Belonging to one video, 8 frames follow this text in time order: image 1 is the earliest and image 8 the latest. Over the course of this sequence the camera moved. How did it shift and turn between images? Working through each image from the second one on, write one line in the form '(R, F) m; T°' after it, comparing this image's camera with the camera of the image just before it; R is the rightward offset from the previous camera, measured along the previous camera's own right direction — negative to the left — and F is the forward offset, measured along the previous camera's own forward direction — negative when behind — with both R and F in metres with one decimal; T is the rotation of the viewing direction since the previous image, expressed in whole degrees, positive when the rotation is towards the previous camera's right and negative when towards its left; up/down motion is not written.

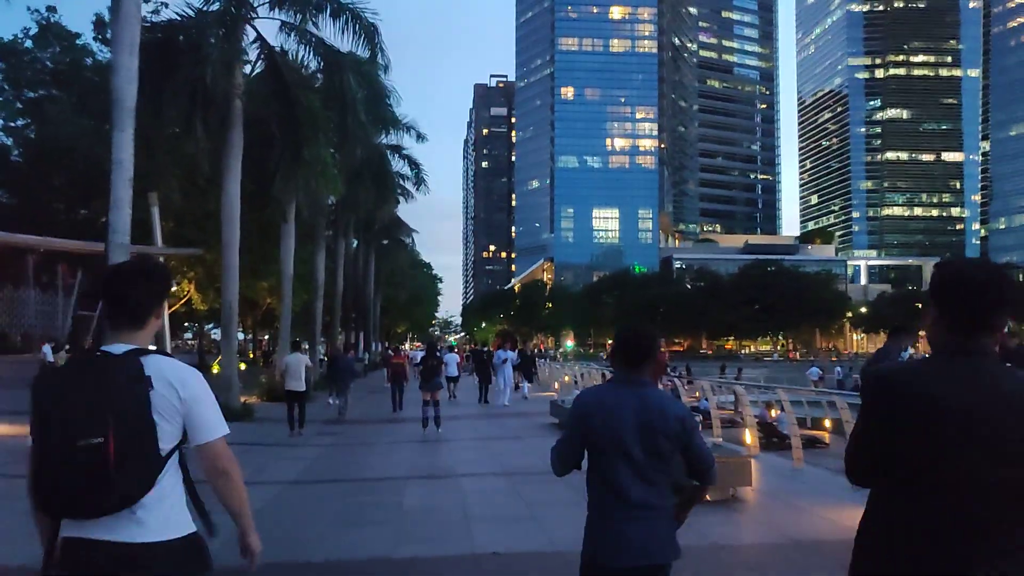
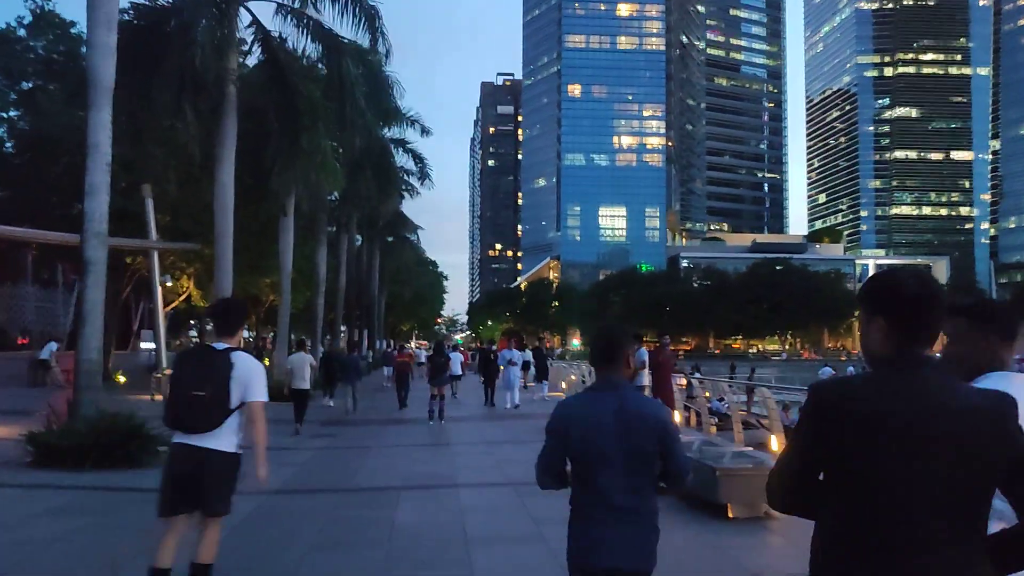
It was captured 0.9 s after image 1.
(0.0, +0.9) m; 0°
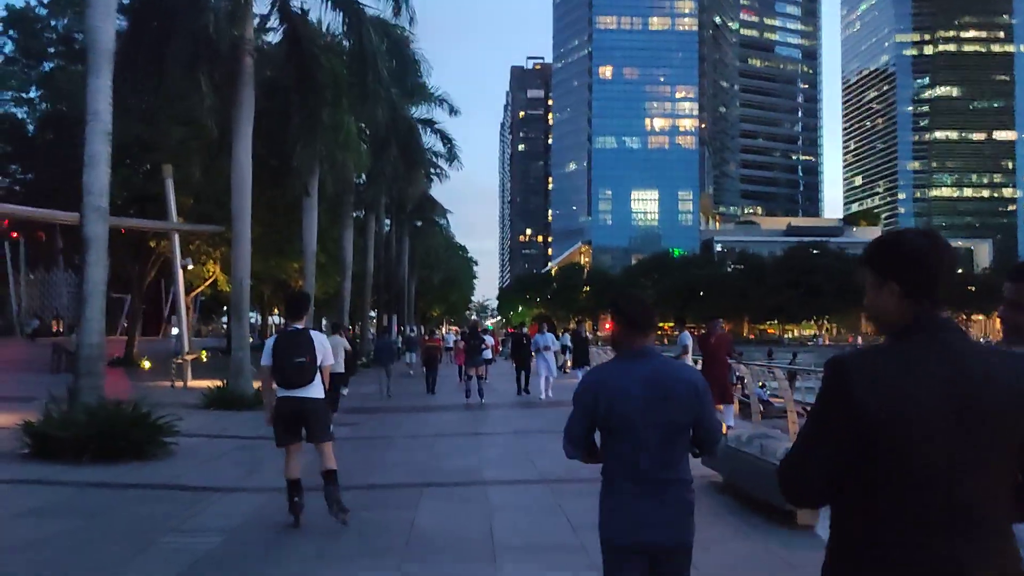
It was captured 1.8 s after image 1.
(0.0, +1.0) m; -2°
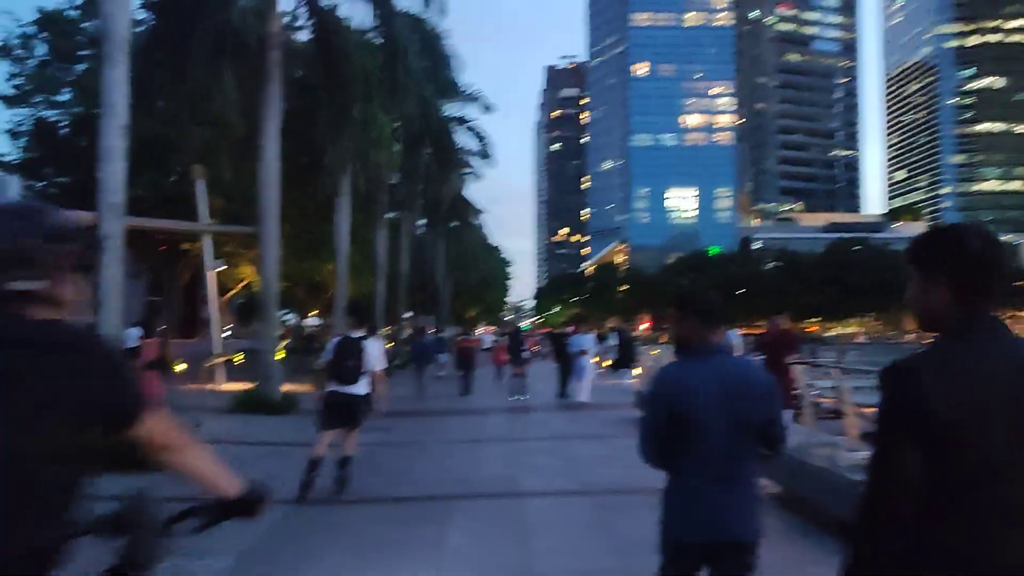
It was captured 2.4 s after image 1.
(0.0, +0.7) m; -2°
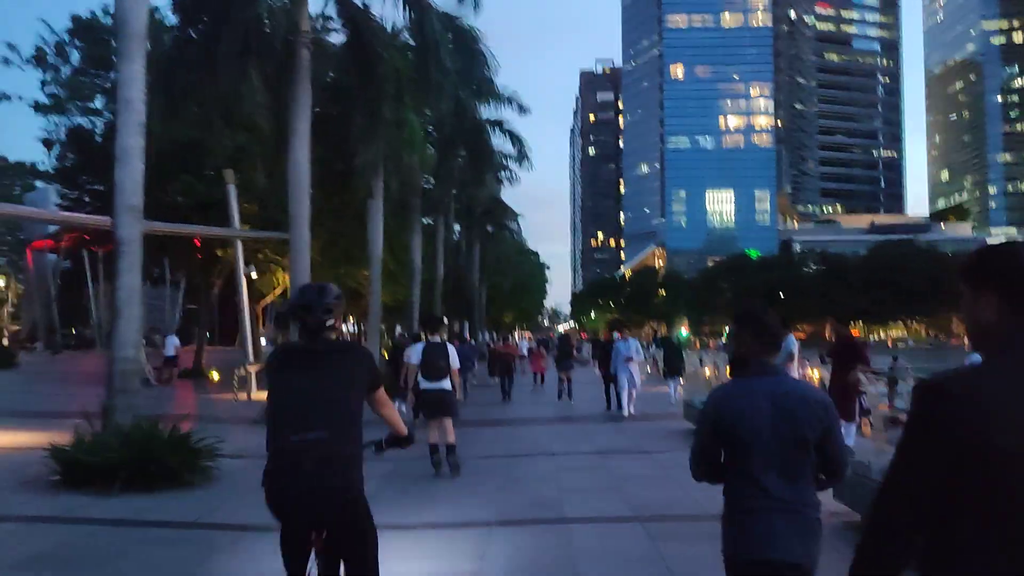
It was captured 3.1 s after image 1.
(0.0, +0.7) m; -2°
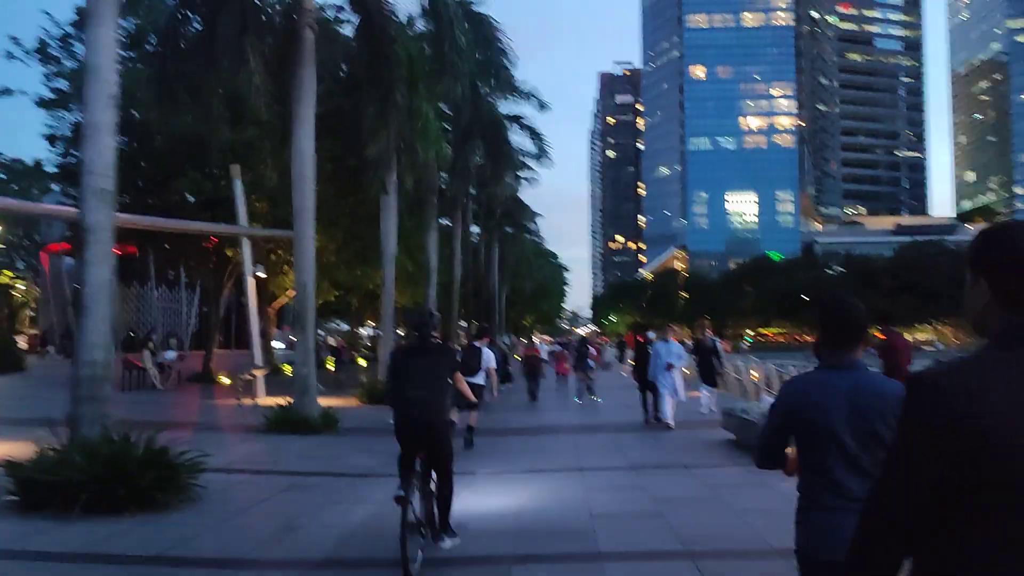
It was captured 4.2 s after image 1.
(0.0, +1.3) m; -1°
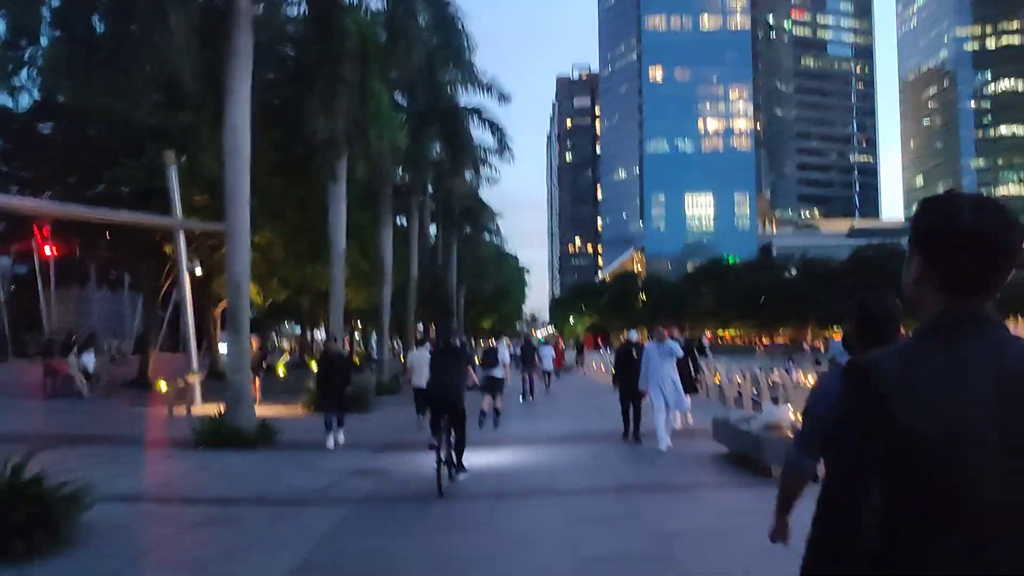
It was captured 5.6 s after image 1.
(-0.1, +1.7) m; +3°
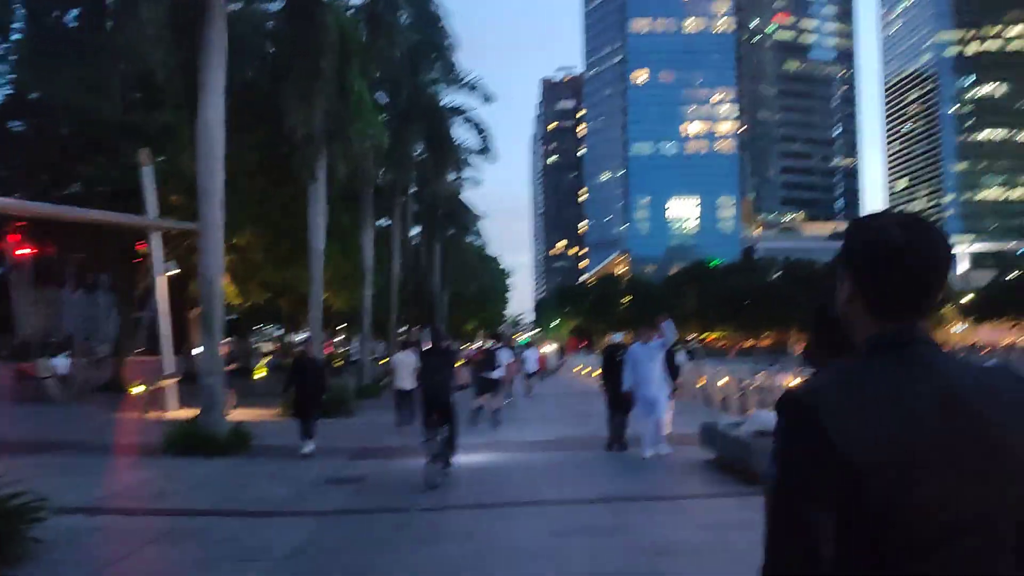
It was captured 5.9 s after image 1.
(0.0, +0.4) m; +1°
